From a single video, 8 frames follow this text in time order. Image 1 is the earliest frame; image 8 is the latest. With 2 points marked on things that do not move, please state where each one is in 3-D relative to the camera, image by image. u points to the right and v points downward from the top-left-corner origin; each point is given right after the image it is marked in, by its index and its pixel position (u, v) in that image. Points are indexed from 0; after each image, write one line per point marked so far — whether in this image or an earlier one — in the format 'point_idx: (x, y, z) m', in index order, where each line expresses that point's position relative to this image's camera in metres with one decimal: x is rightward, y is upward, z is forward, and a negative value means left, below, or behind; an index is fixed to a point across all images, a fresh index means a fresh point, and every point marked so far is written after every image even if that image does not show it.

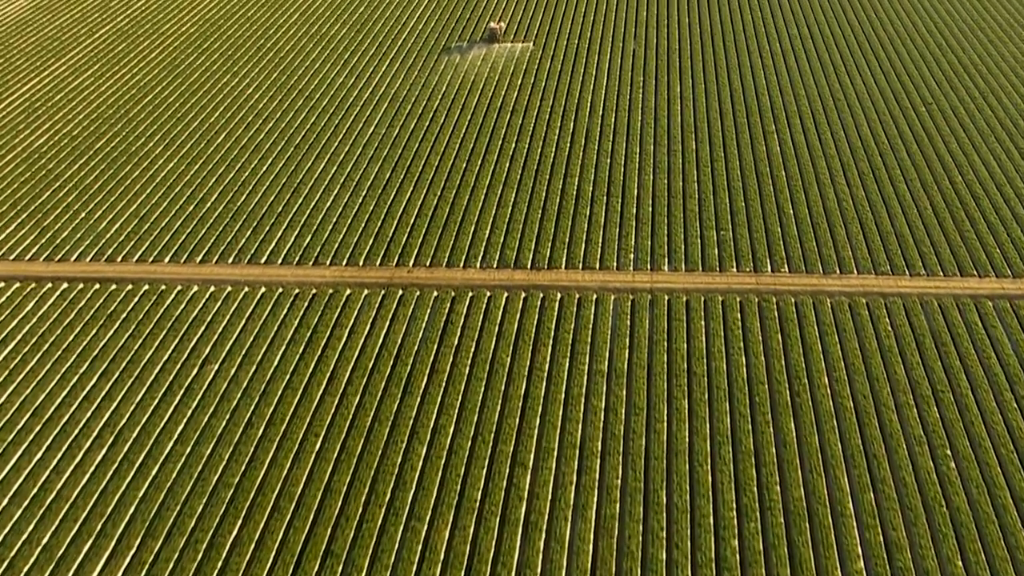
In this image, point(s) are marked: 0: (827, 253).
0: (+6.8, +0.8, +16.4) m
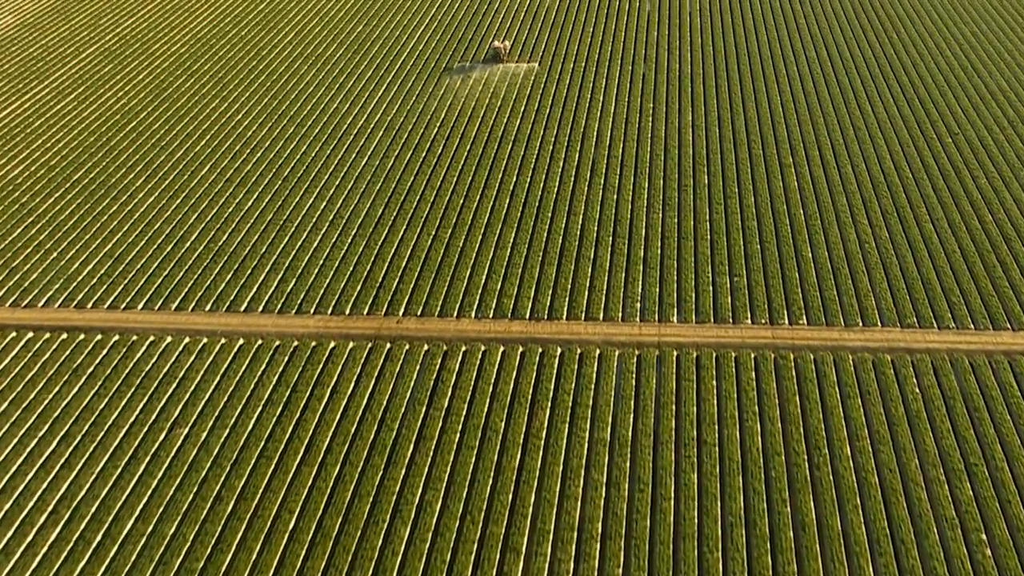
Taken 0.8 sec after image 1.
0: (+6.7, -0.3, +15.3) m
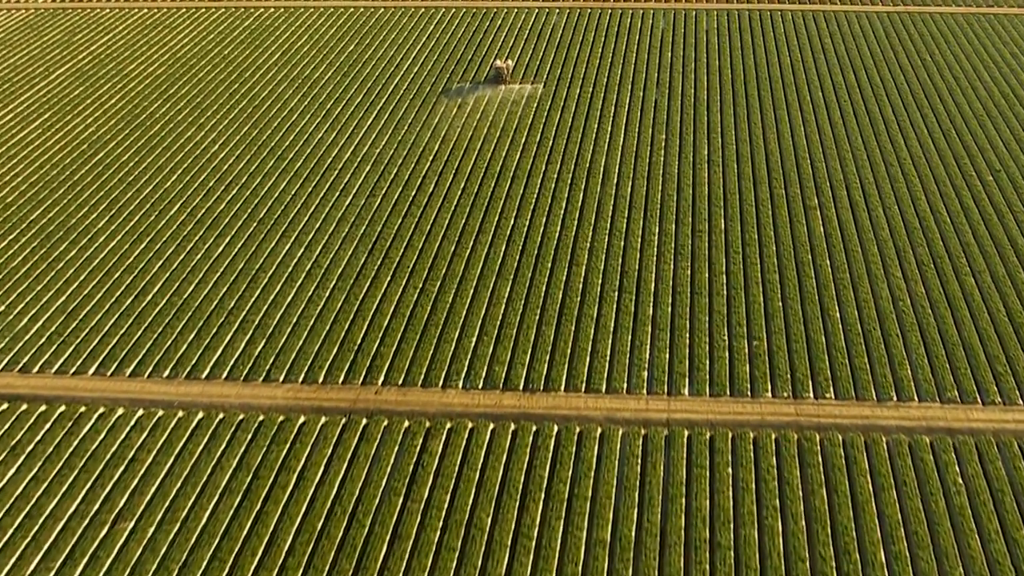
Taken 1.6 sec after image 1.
0: (+6.6, -1.5, +13.6) m
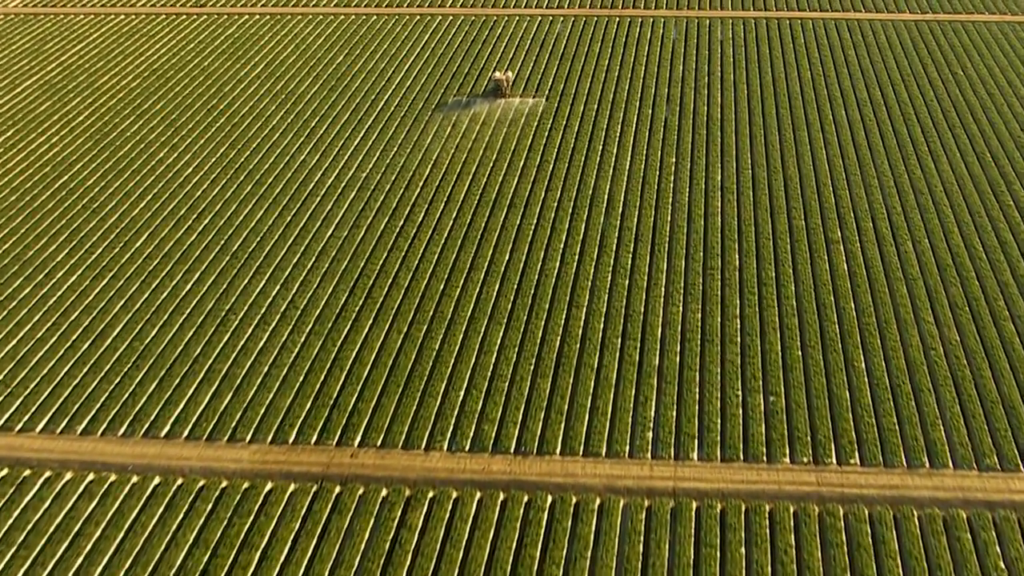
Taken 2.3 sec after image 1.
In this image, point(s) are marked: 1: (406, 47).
0: (+6.5, -2.4, +12.3) m
1: (-2.8, +6.3, +19.8) m
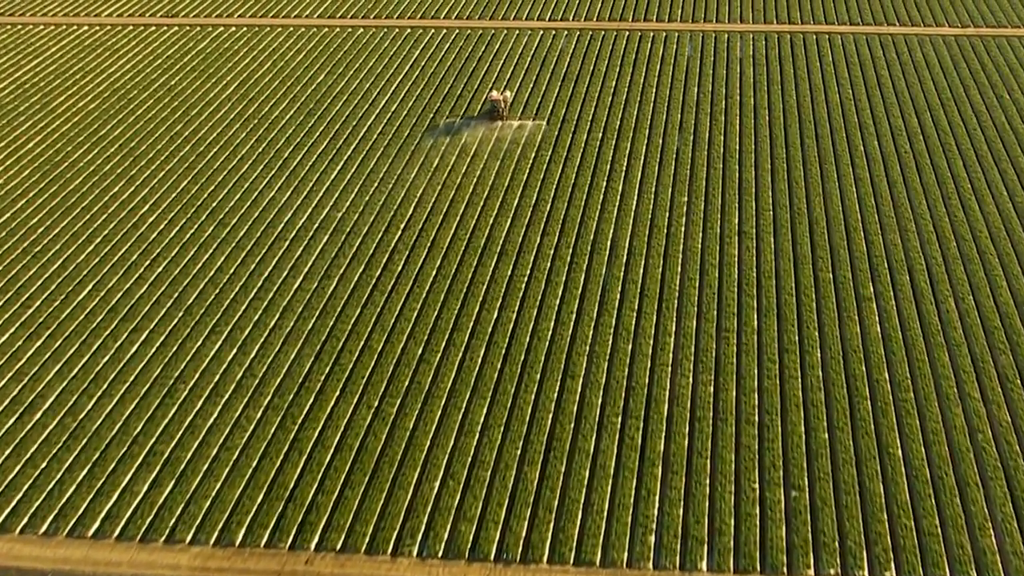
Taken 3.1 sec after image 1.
0: (+6.2, -3.5, +10.6) m
1: (-2.8, +5.3, +18.1) m
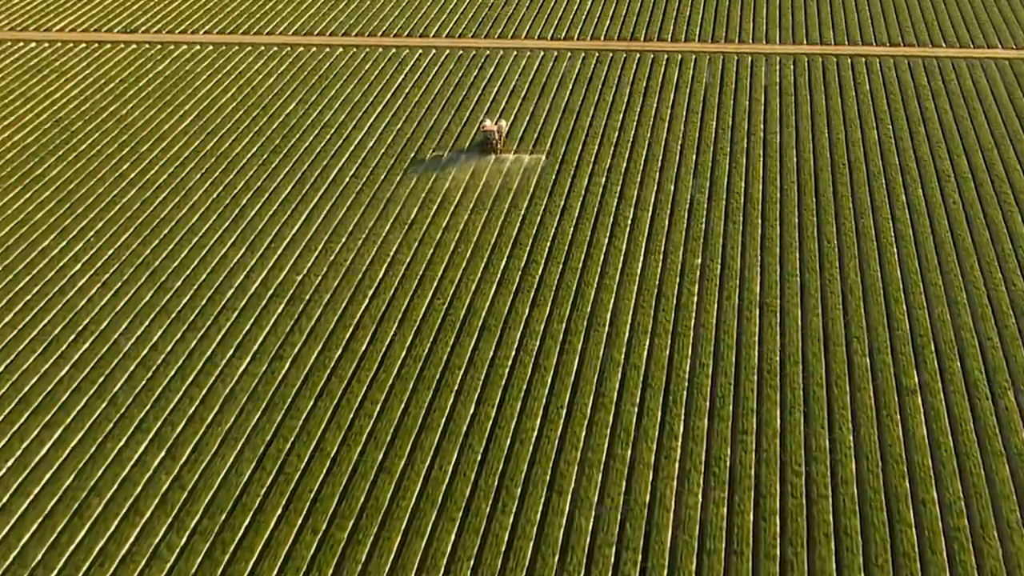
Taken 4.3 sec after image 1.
0: (+5.8, -5.0, +8.7) m
1: (-2.9, +4.2, +16.2) m
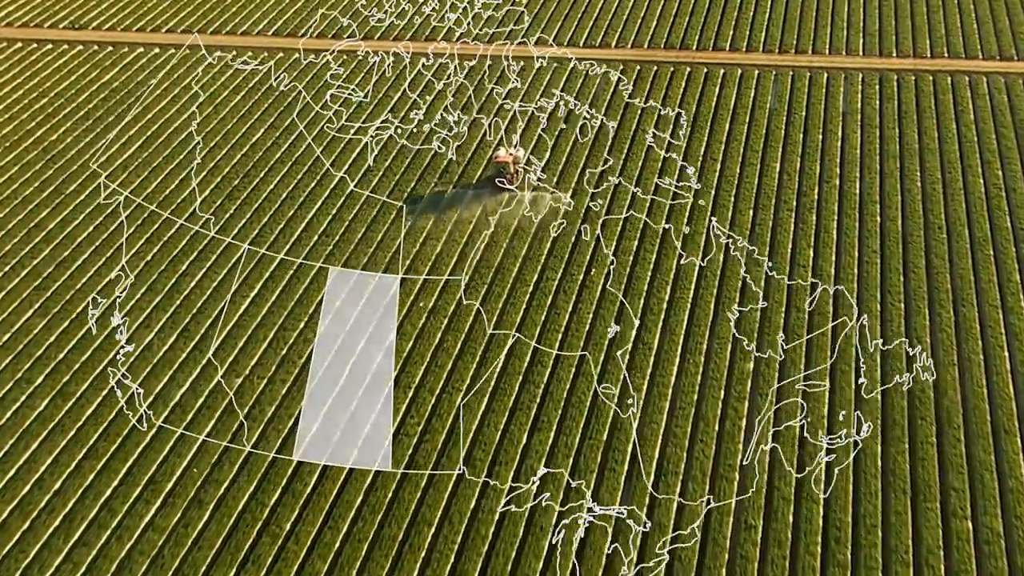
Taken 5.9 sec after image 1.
0: (+5.3, -7.0, +6.0) m
1: (-2.7, +3.0, +13.2) m
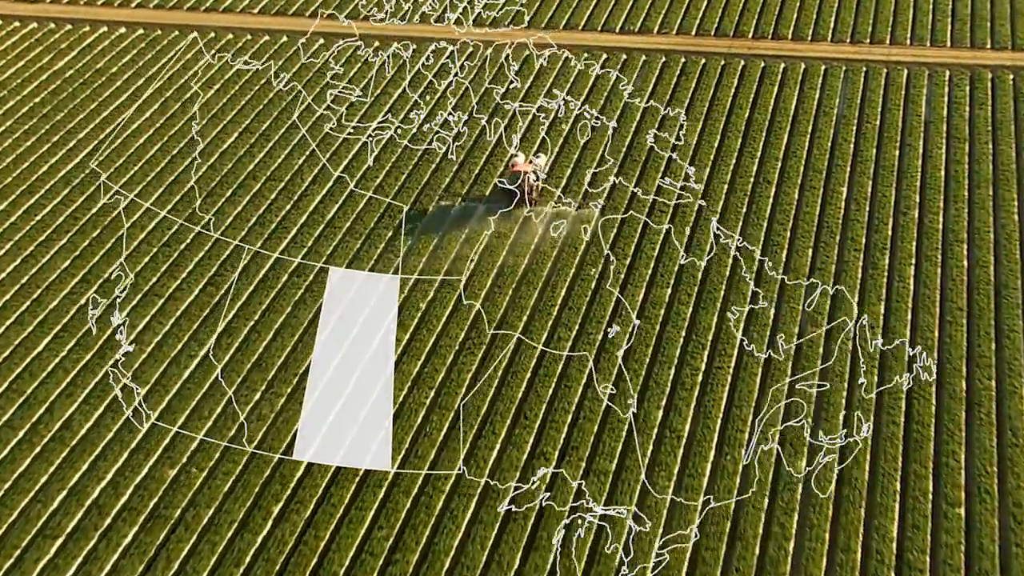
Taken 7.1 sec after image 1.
0: (+5.4, -7.0, +5.1) m
1: (-2.4, +3.1, +12.4) m
